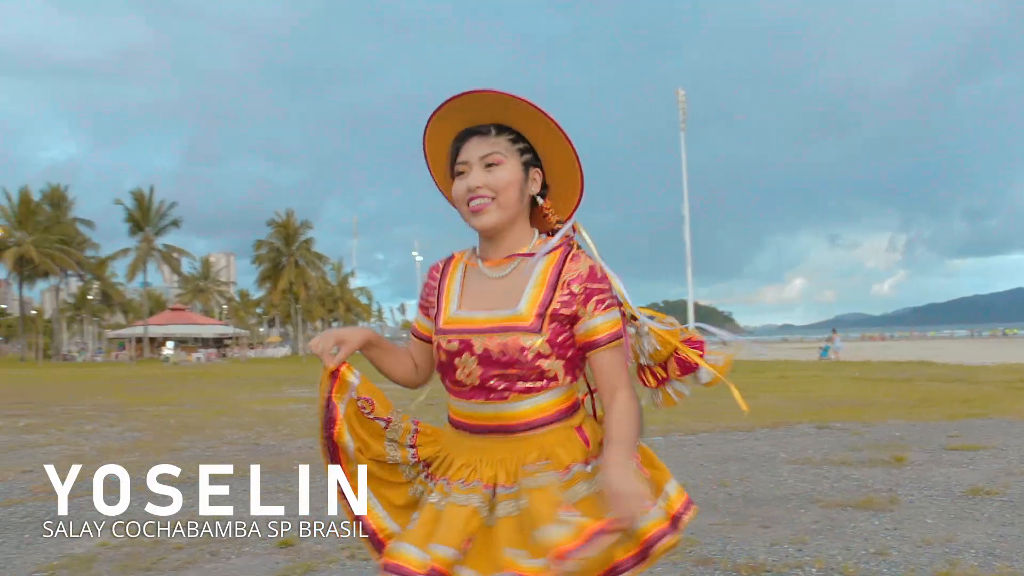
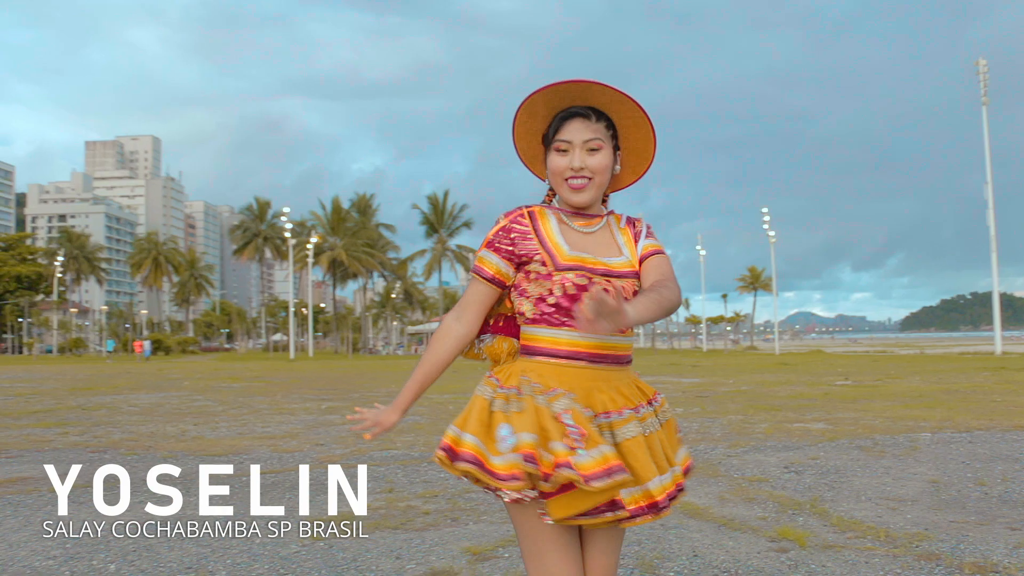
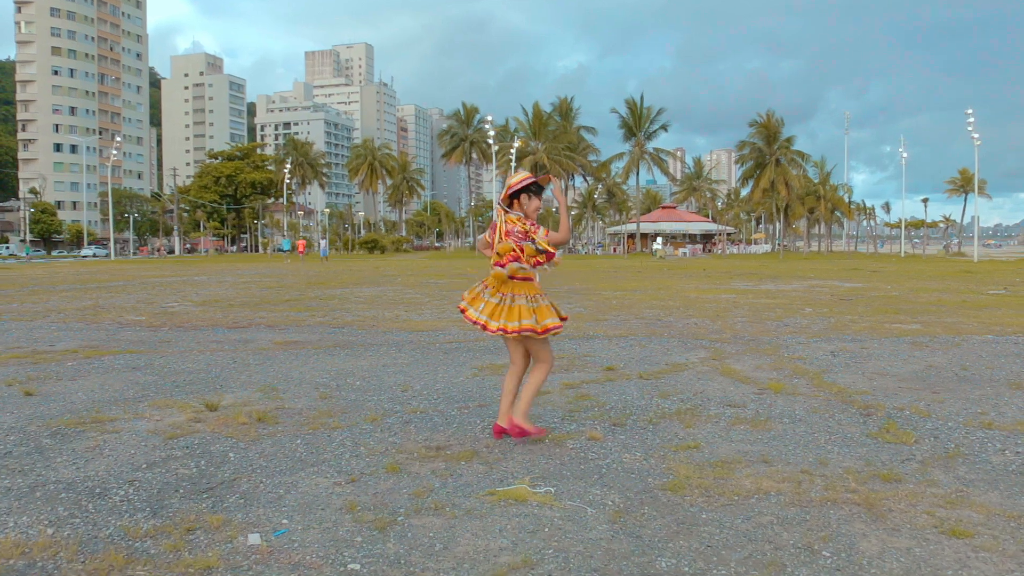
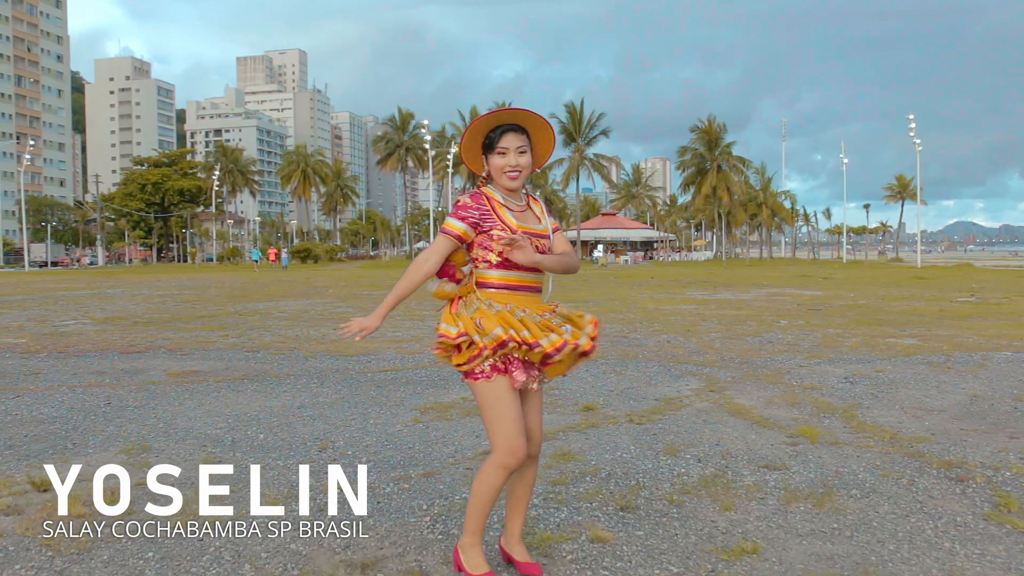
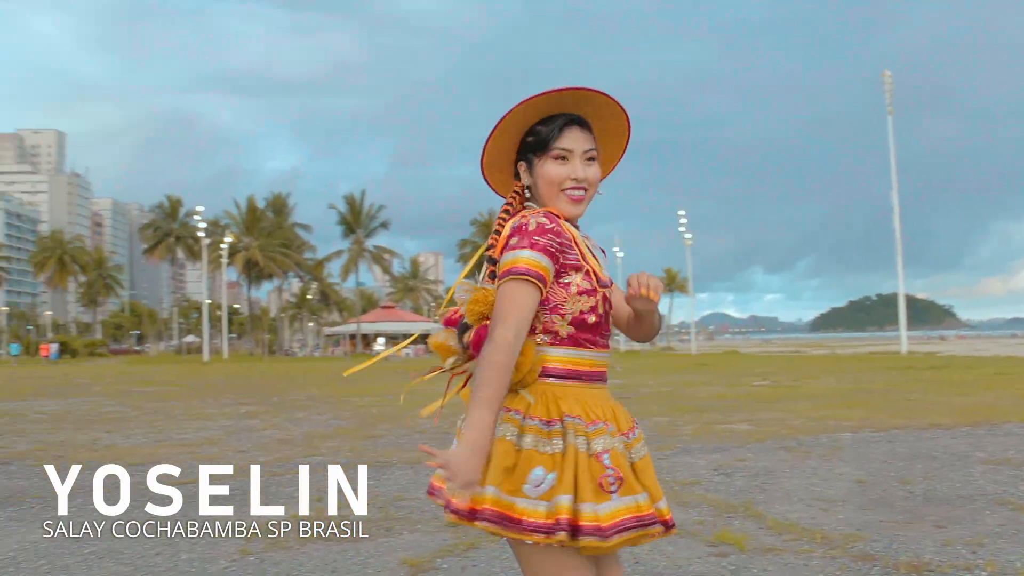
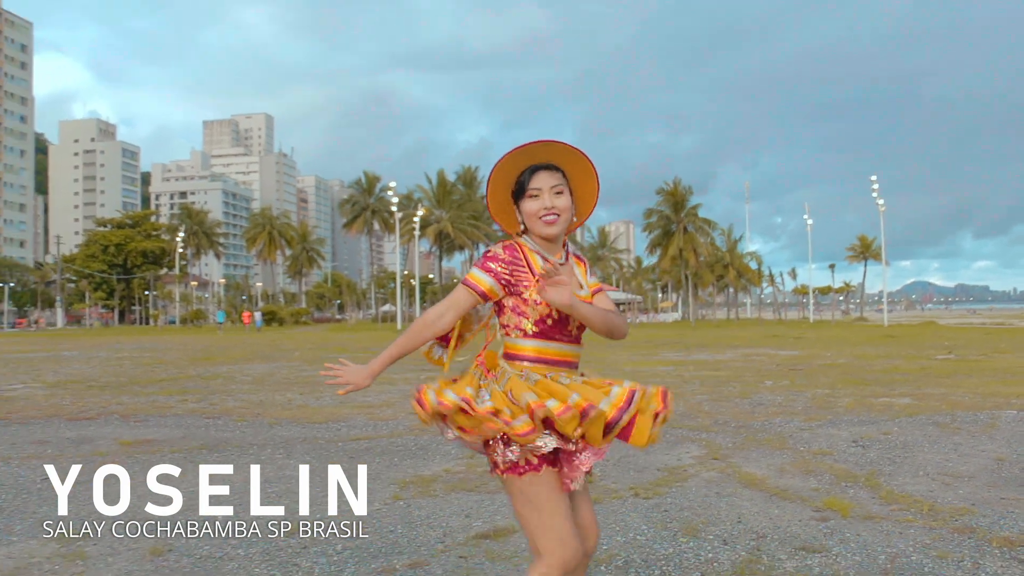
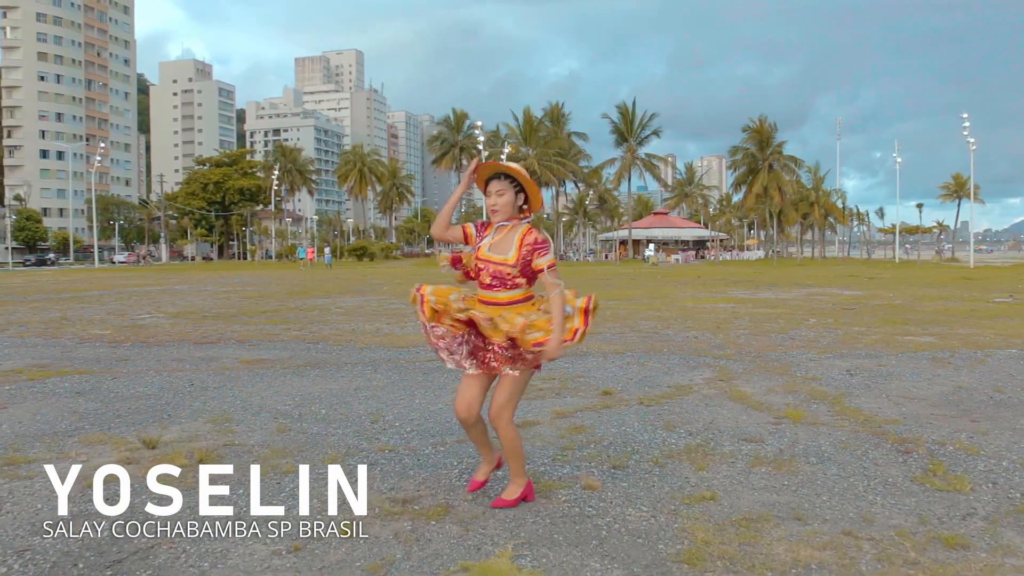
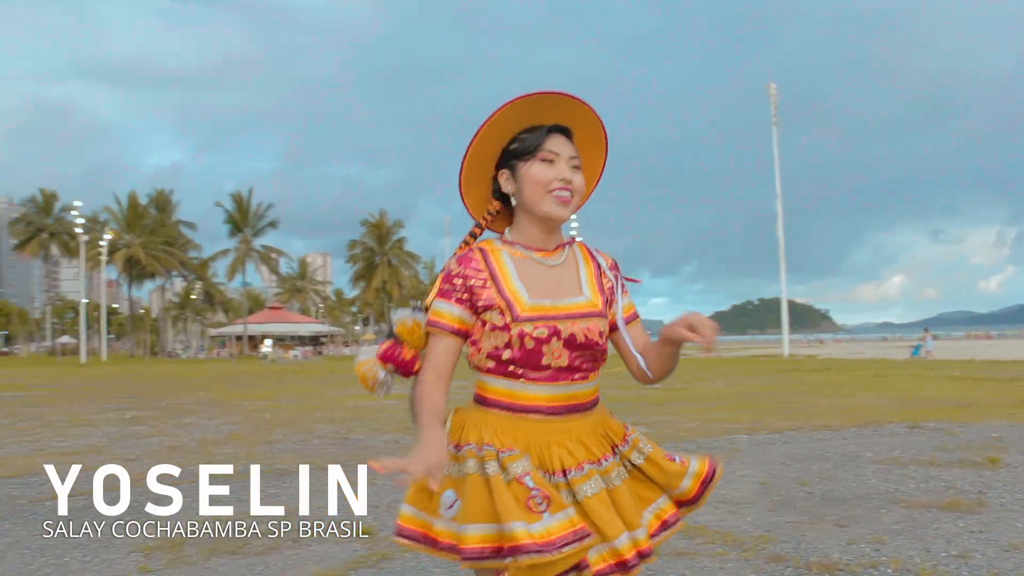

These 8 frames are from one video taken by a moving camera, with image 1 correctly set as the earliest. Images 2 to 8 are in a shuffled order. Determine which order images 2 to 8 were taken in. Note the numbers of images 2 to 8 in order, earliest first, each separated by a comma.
8, 5, 2, 6, 4, 7, 3
